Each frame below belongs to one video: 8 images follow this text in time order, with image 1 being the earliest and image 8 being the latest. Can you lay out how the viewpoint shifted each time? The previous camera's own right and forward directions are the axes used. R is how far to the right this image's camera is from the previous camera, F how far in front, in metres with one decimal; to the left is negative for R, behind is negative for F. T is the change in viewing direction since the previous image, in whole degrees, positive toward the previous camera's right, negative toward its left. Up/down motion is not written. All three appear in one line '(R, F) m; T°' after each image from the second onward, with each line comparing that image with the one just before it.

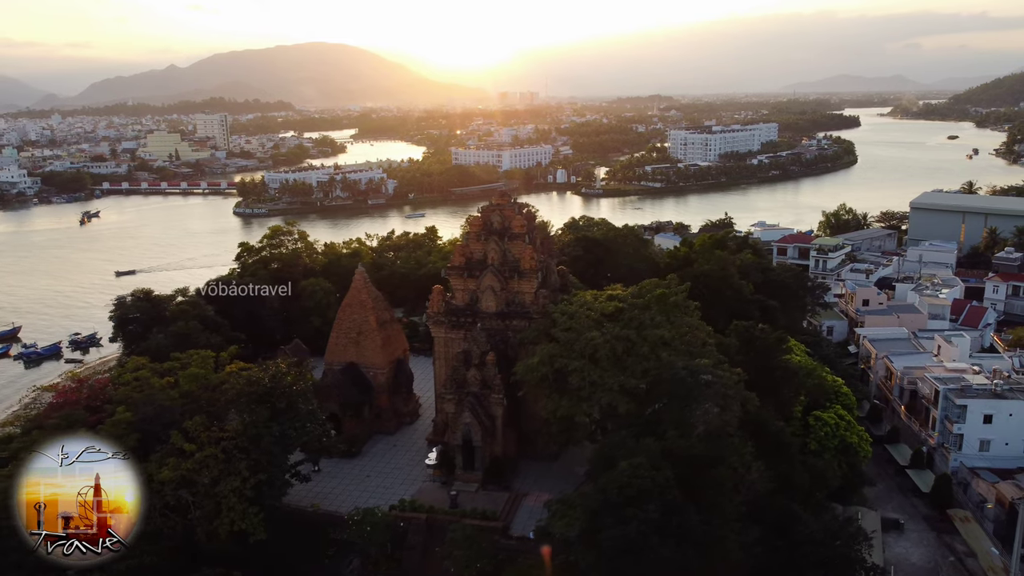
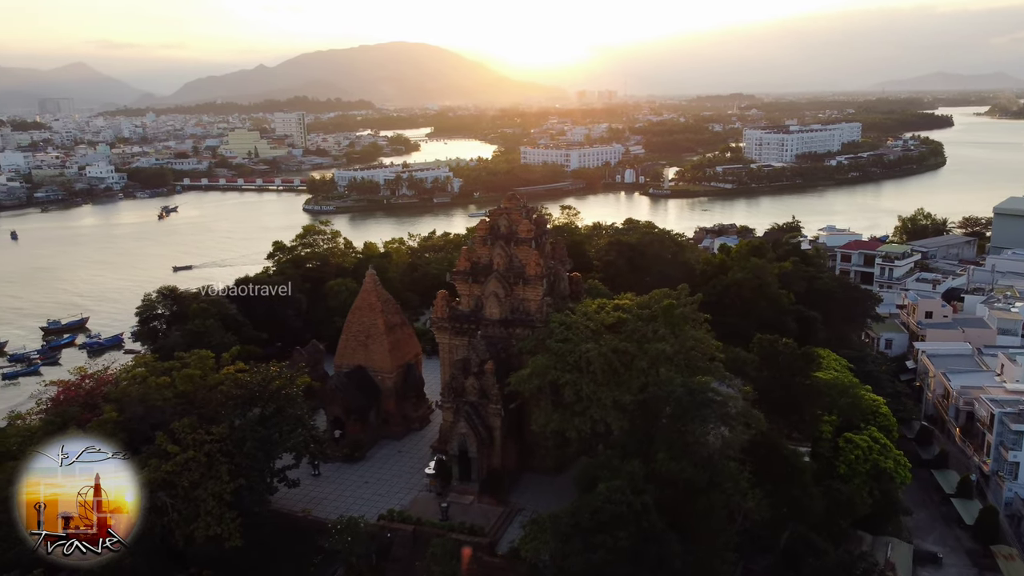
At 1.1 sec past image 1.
(+1.2, +0.5) m; -5°
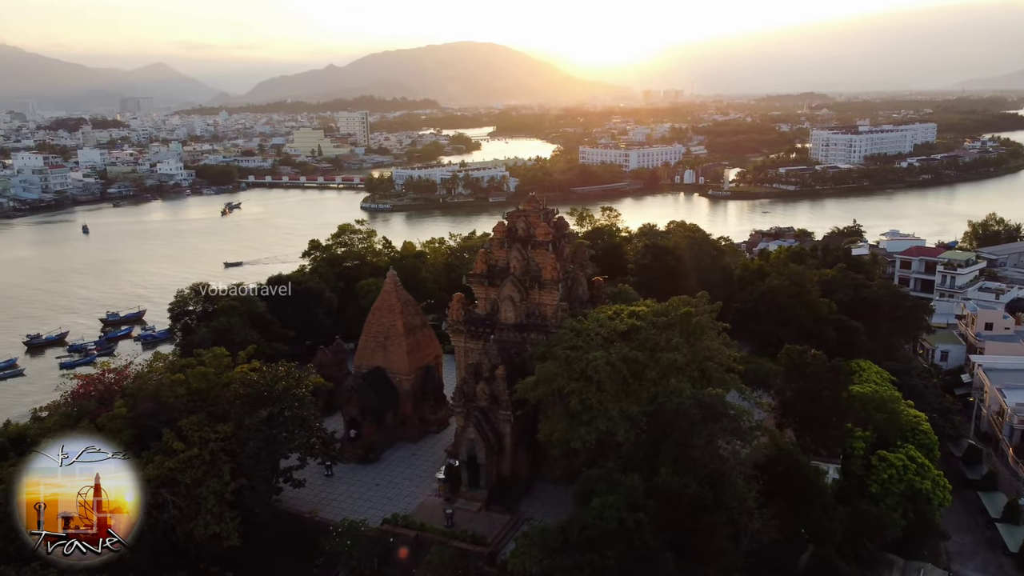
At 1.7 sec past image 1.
(+0.8, +0.3) m; -4°
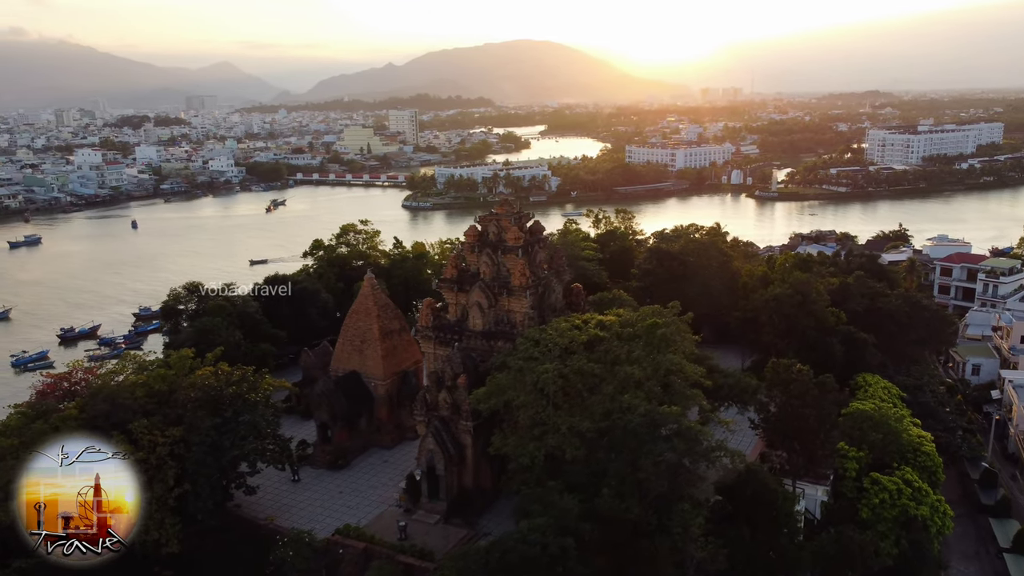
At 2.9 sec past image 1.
(+1.4, +0.5) m; -4°
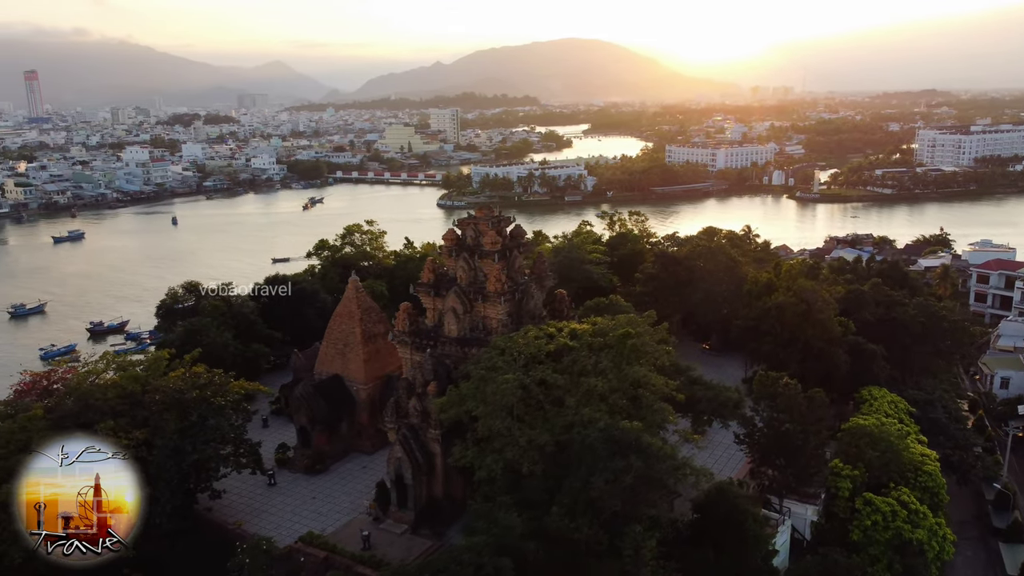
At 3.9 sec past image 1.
(+1.1, +0.4) m; -3°
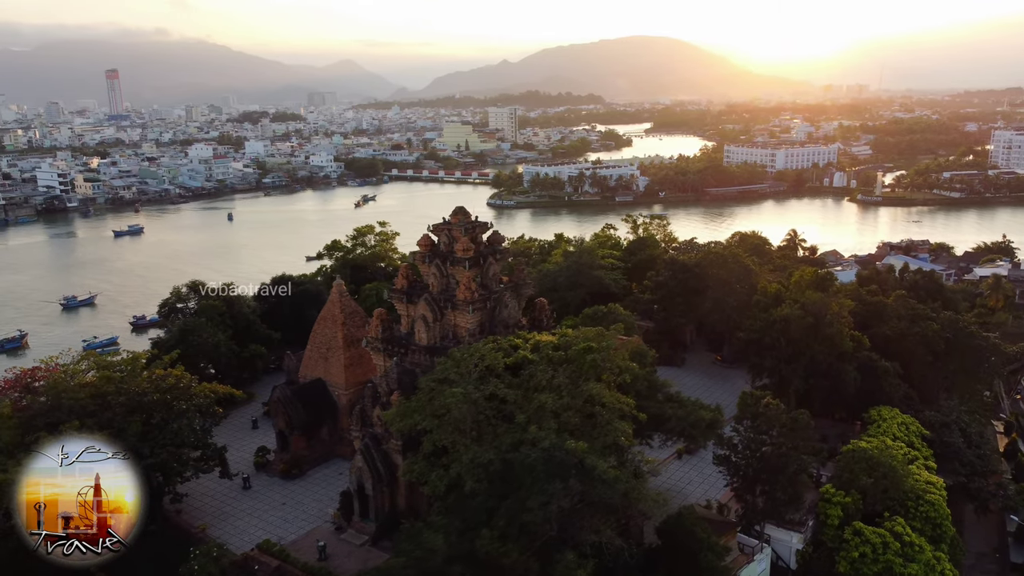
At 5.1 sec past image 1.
(+1.4, +0.4) m; -4°
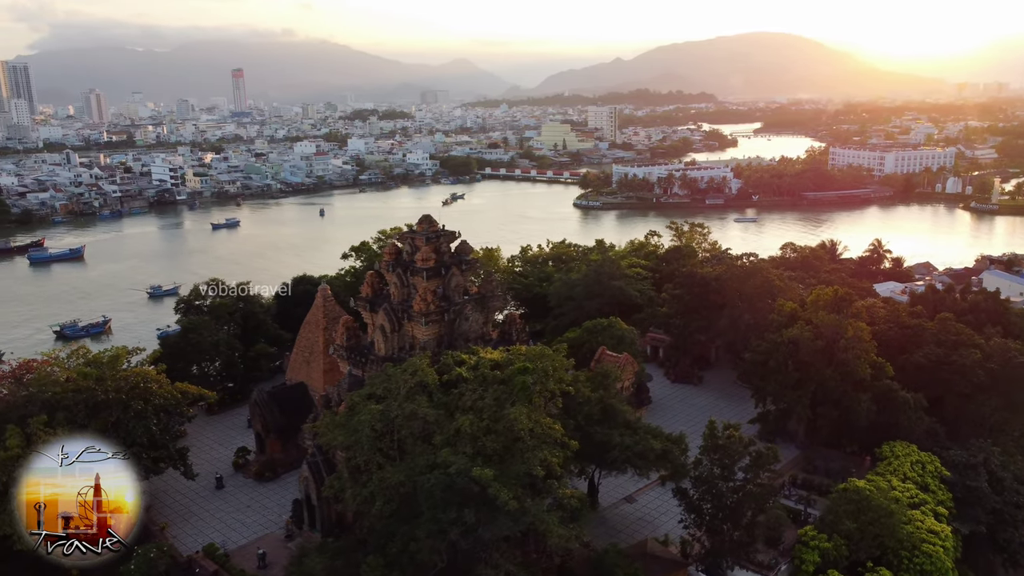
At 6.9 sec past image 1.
(+2.1, +0.6) m; -8°
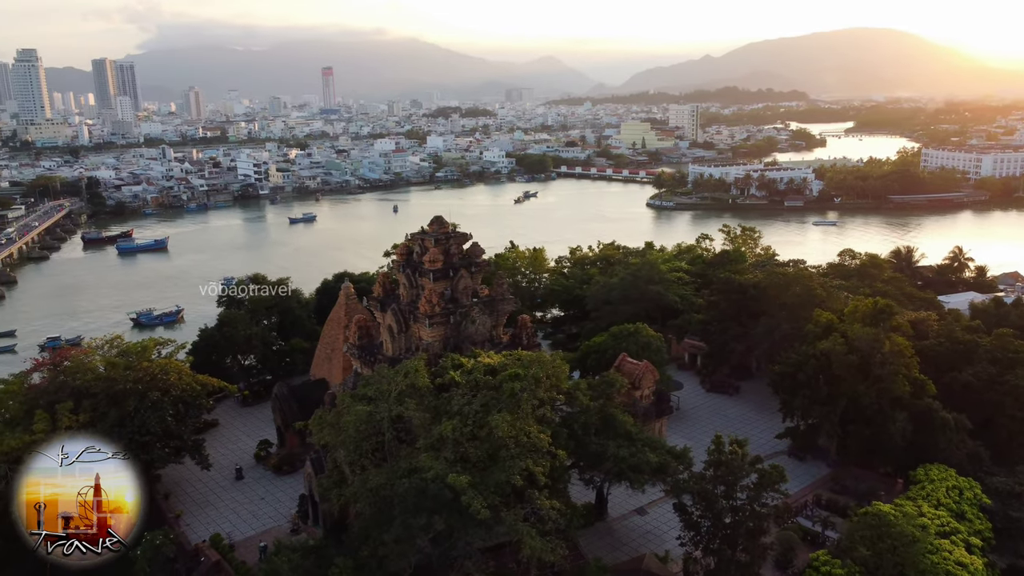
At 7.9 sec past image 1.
(+1.1, +0.2) m; -6°
